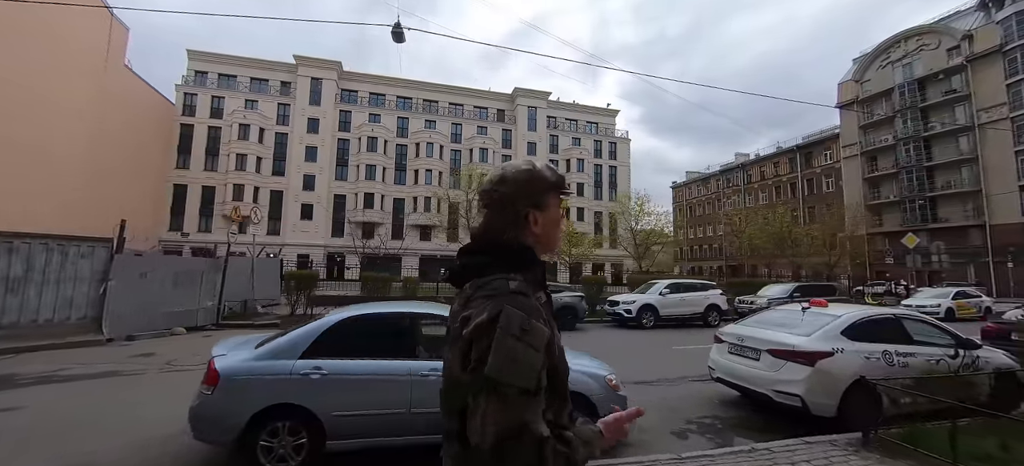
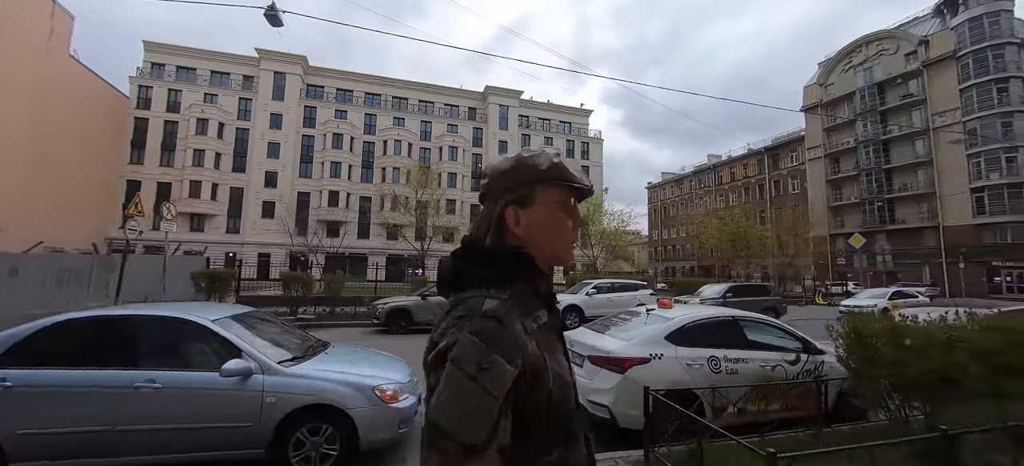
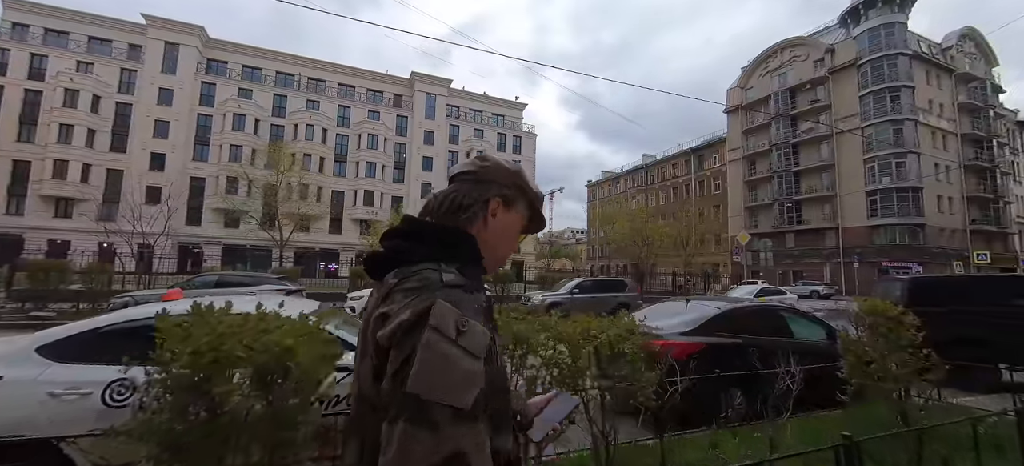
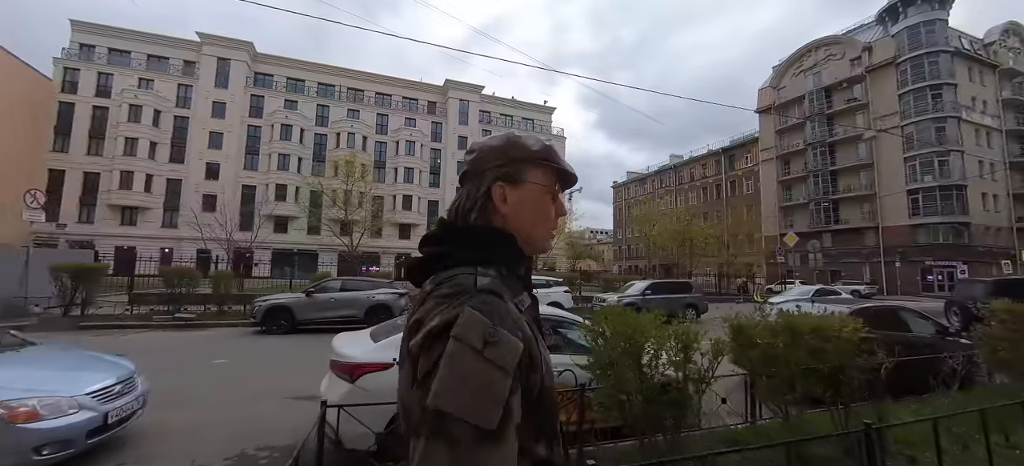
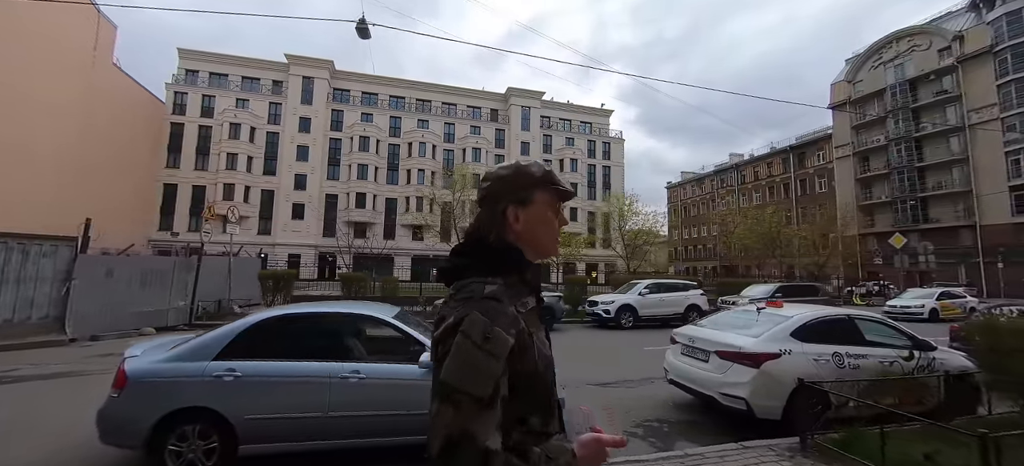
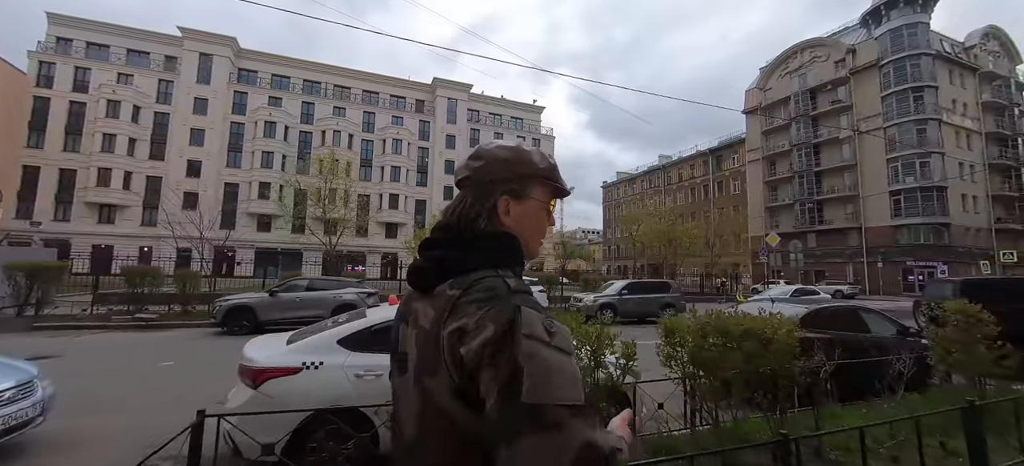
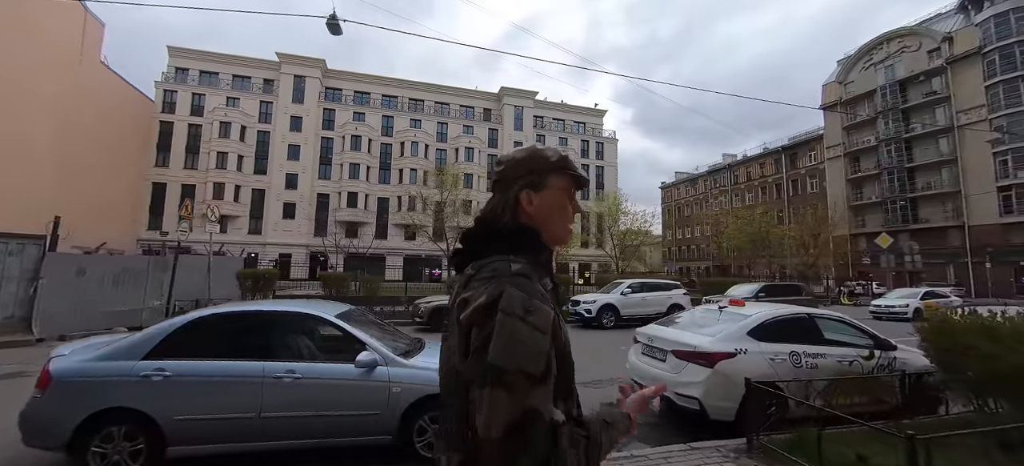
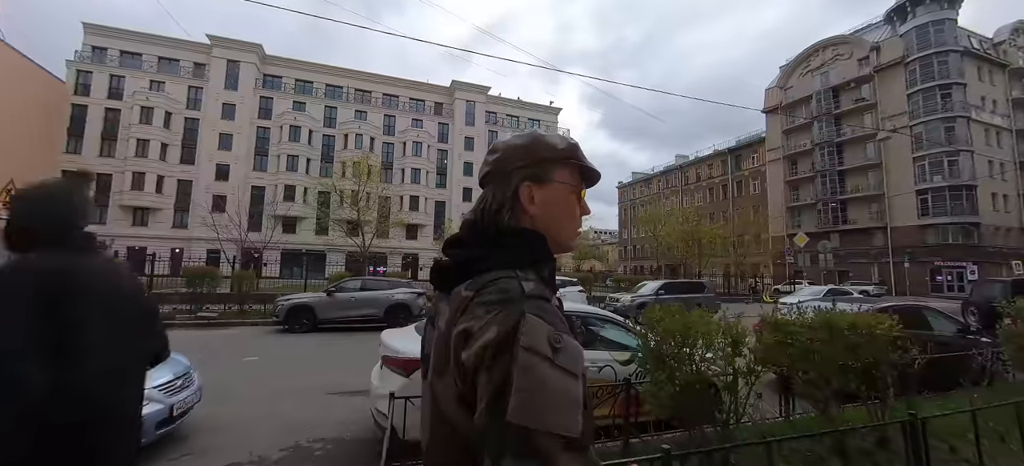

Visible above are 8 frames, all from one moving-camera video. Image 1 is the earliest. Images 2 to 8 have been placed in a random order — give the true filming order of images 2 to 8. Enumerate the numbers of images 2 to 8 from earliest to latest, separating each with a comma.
5, 7, 2, 8, 4, 6, 3
